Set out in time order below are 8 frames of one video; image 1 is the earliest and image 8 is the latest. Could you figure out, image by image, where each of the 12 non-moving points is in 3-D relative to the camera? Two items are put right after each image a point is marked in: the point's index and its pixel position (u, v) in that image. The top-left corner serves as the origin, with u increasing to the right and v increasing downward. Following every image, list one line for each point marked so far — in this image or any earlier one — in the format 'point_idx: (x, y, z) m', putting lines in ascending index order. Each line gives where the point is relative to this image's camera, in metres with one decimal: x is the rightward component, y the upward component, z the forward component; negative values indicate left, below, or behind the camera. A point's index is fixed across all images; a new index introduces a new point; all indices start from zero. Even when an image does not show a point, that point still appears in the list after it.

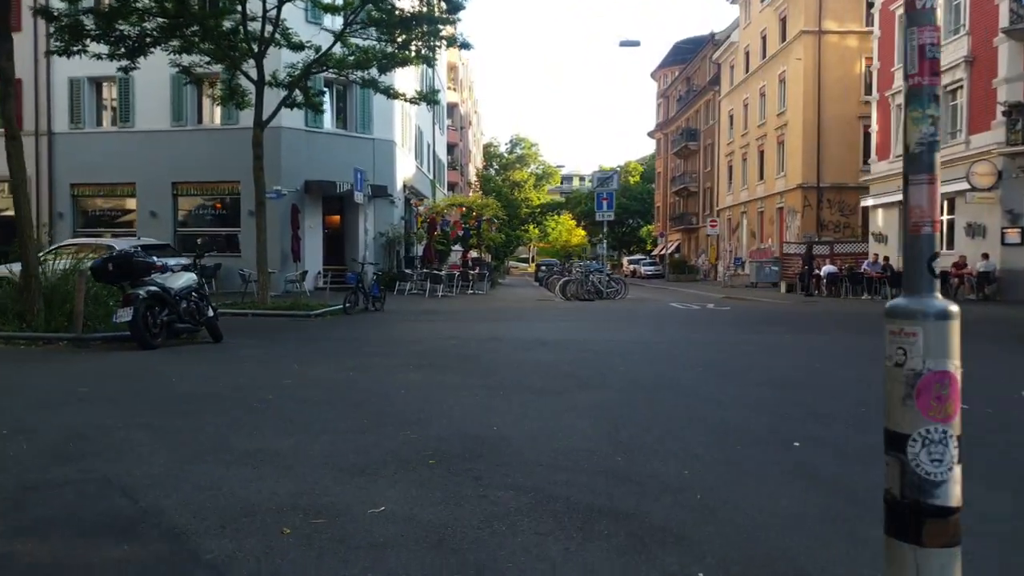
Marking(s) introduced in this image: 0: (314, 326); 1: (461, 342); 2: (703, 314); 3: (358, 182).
0: (-3.9, -0.8, +14.5) m
1: (-0.7, -0.8, +11.1) m
2: (+4.6, -0.6, +18.0) m
3: (-3.9, +2.6, +18.3) m
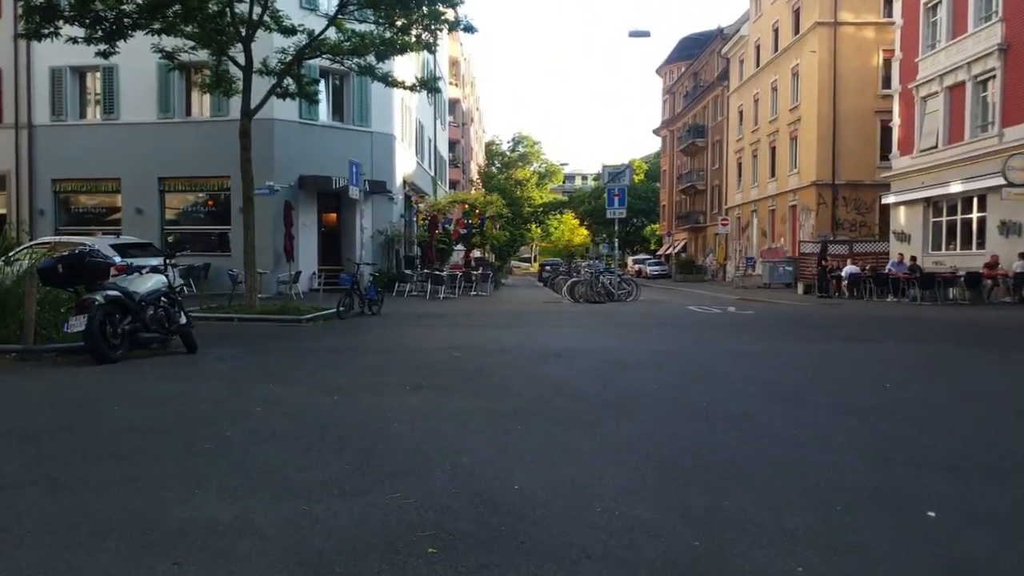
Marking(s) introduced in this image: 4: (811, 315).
0: (-3.7, -0.8, +13.2) m
1: (-0.6, -0.9, +9.9) m
2: (+4.8, -0.7, +16.7) m
3: (-3.7, +2.6, +17.1) m
4: (+7.4, -0.7, +18.3) m
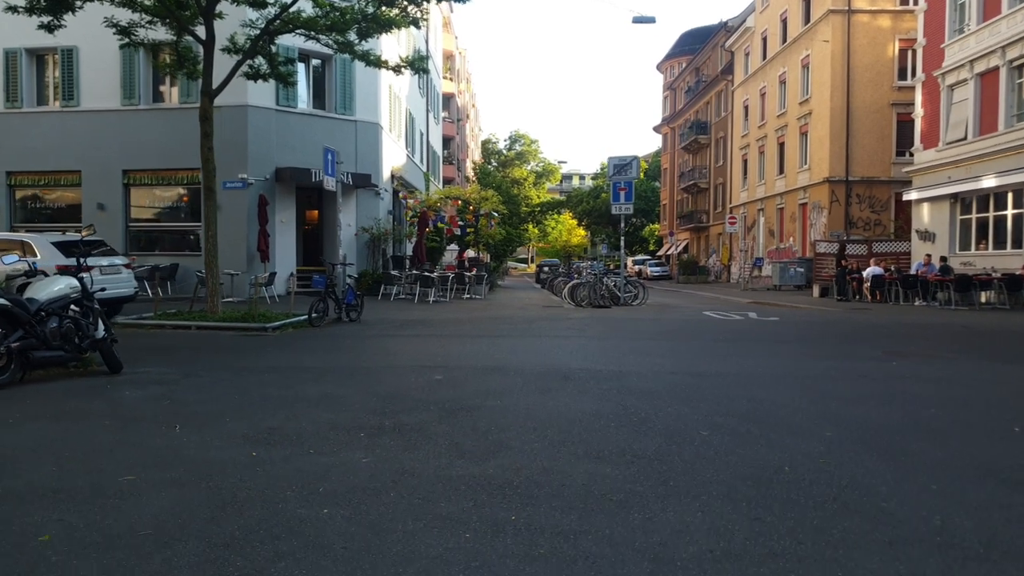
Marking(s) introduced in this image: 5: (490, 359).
0: (-3.8, -0.9, +11.4) m
1: (-0.7, -0.9, +8.0) m
2: (+4.7, -0.8, +14.9) m
3: (-3.8, +2.5, +15.2) m
4: (+7.4, -0.7, +16.5) m
5: (-0.3, -0.9, +8.9) m
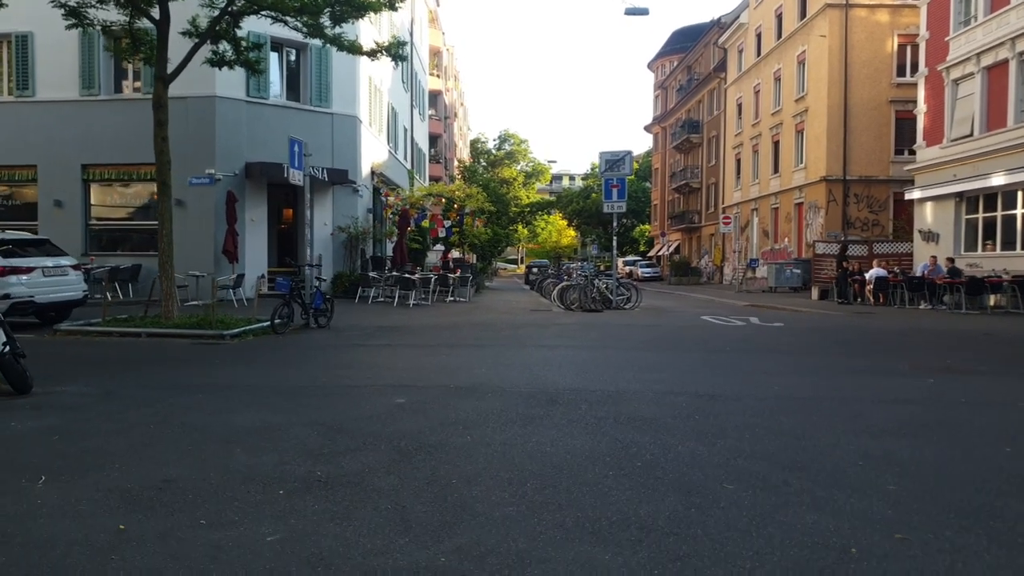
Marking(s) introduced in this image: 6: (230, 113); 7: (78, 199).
0: (-4.1, -0.9, +10.1) m
1: (-0.9, -1.0, +6.8) m
2: (+4.4, -0.8, +13.8) m
3: (-4.1, +2.5, +14.0) m
4: (+7.0, -0.8, +15.4) m
5: (-0.5, -0.9, +7.7) m
6: (-7.3, +4.5, +19.1) m
7: (-11.5, +2.4, +19.7) m
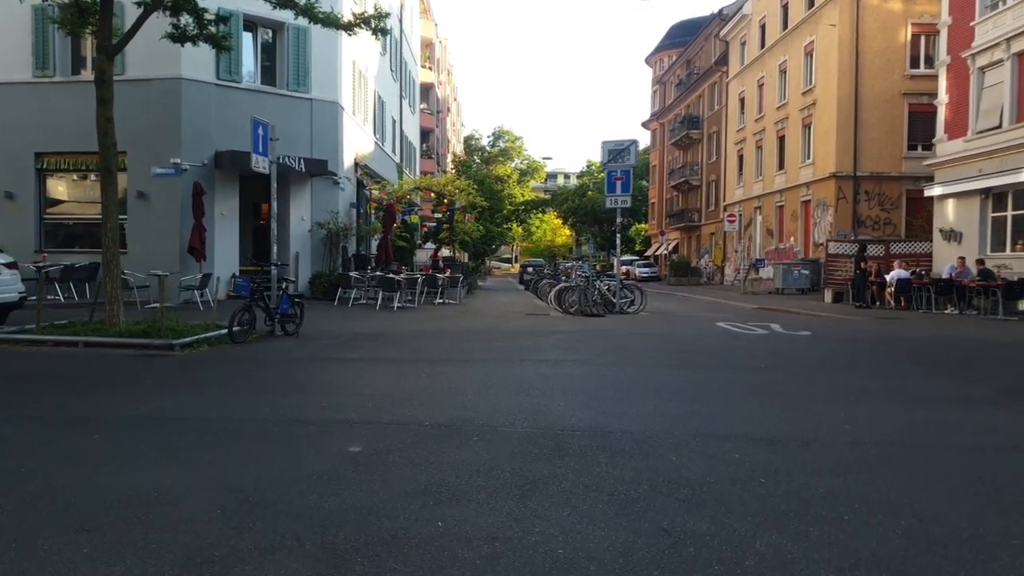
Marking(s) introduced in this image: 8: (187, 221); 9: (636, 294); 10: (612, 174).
0: (-4.1, -1.0, +8.5) m
1: (-0.9, -1.0, +5.2) m
2: (+4.3, -0.9, +12.2) m
3: (-4.2, +2.4, +12.3) m
4: (+6.9, -0.9, +13.9) m
5: (-0.5, -1.0, +6.1) m
6: (-7.4, +4.5, +17.4) m
7: (-11.7, +2.4, +18.0) m
8: (-7.6, +1.6, +17.4) m
9: (+3.1, -0.2, +18.4) m
10: (+2.3, +2.7, +17.4) m
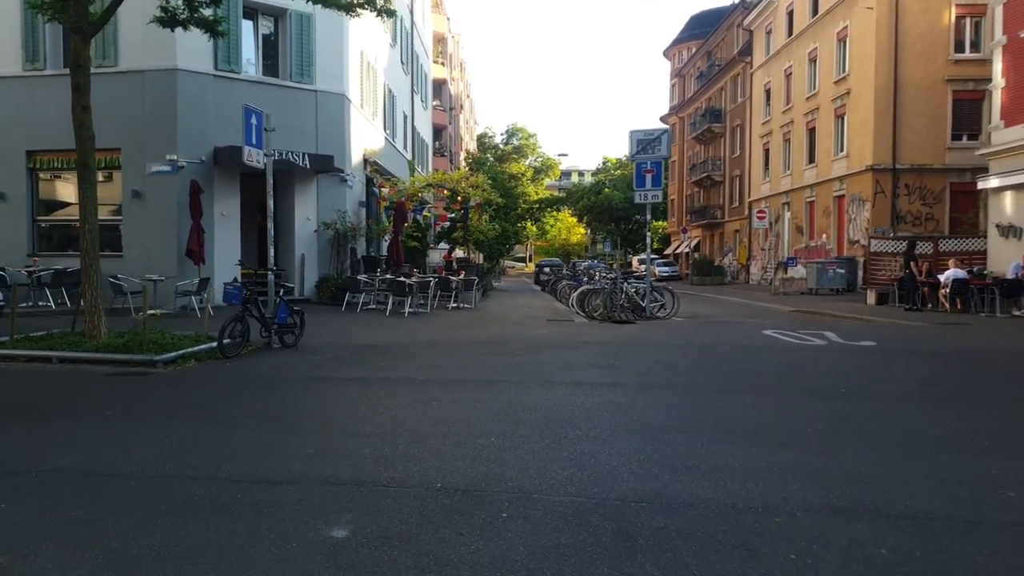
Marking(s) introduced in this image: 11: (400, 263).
0: (-3.8, -1.1, +7.2) m
1: (-0.7, -1.1, +3.8) m
2: (+4.7, -1.0, +10.7) m
3: (-3.8, +2.3, +11.0) m
4: (+7.3, -0.9, +12.4) m
5: (-0.3, -1.1, +4.7) m
6: (-6.9, +4.4, +16.2) m
7: (-11.2, +2.2, +16.8) m
8: (-7.2, +1.5, +16.2) m
9: (+3.6, -0.2, +16.9) m
10: (+2.8, +2.6, +15.9) m
11: (-2.8, +0.6, +18.5) m
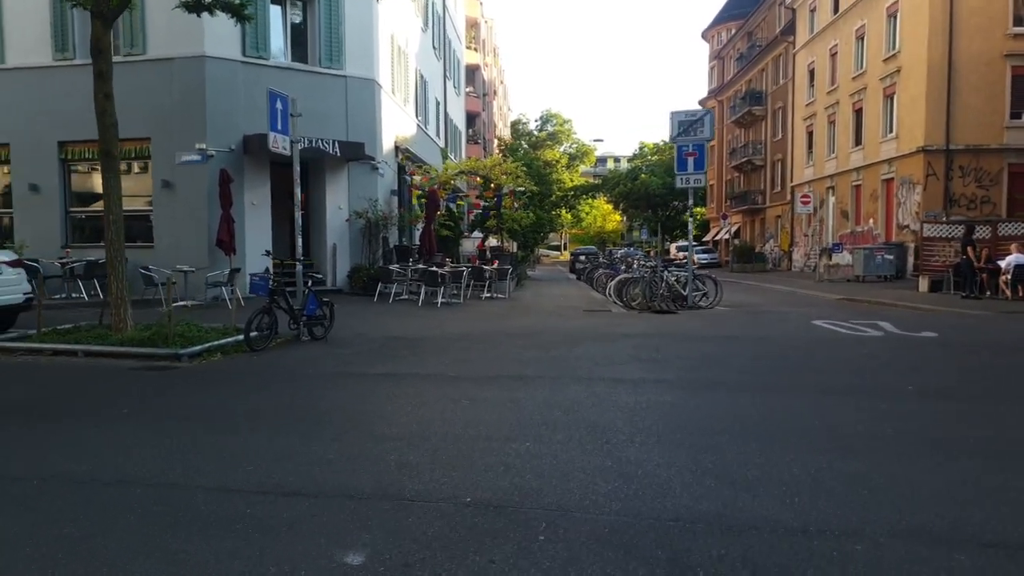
0: (-3.5, -1.0, +6.9) m
1: (-0.5, -1.1, +3.4) m
2: (+5.2, -0.8, +10.0) m
3: (-3.3, +2.5, +10.7) m
4: (+7.9, -0.7, +11.5) m
5: (-0.1, -1.0, +4.2) m
6: (-6.2, +4.6, +15.9) m
7: (-10.4, +2.4, +16.8) m
8: (-6.4, +1.7, +16.1) m
9: (+4.3, 0.0, +16.3) m
10: (+3.5, +2.8, +15.3) m
11: (-1.9, +0.9, +18.1) m
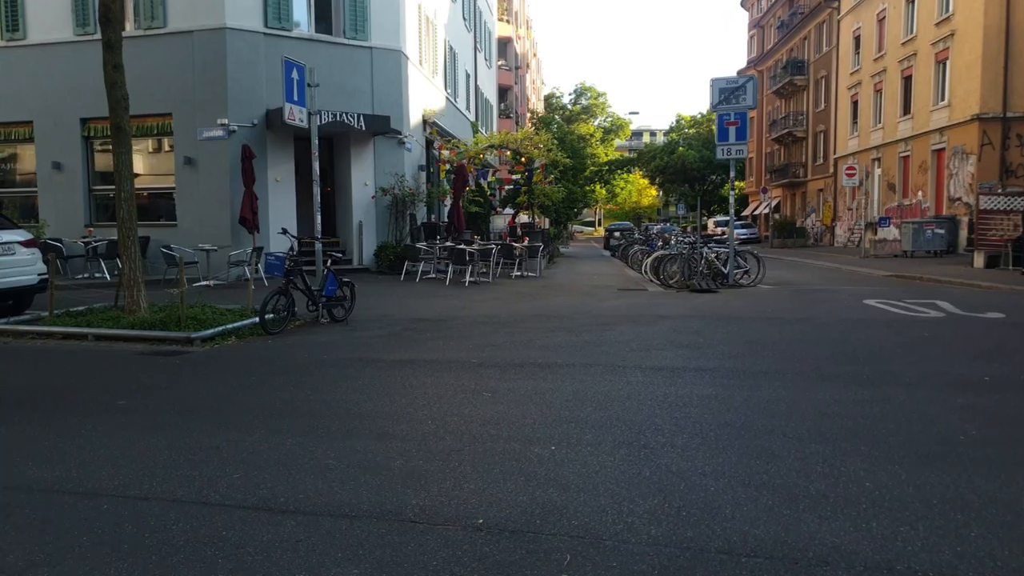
0: (-3.3, -0.9, +6.5) m
1: (-0.5, -1.1, +2.8) m
2: (+5.5, -0.5, +9.2) m
3: (-3.0, +2.7, +10.1) m
4: (+8.3, -0.4, +10.6) m
5: (0.0, -1.0, +3.7) m
6: (-5.6, +5.0, +15.4) m
7: (-9.7, +2.9, +16.6) m
8: (-5.8, +2.1, +15.7) m
9: (+5.0, +0.5, +15.4) m
10: (+4.1, +3.3, +14.4) m
11: (-1.2, +1.4, +17.5) m
